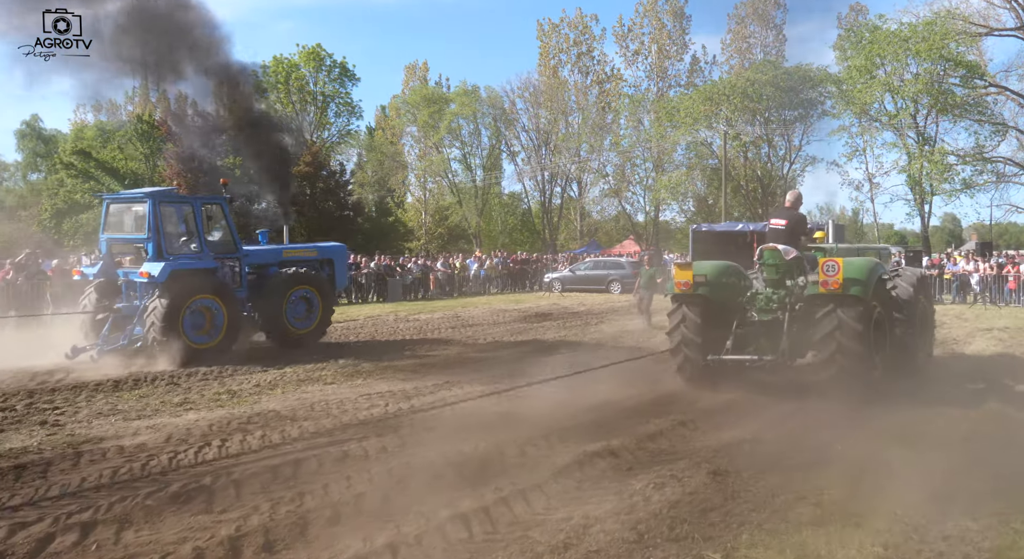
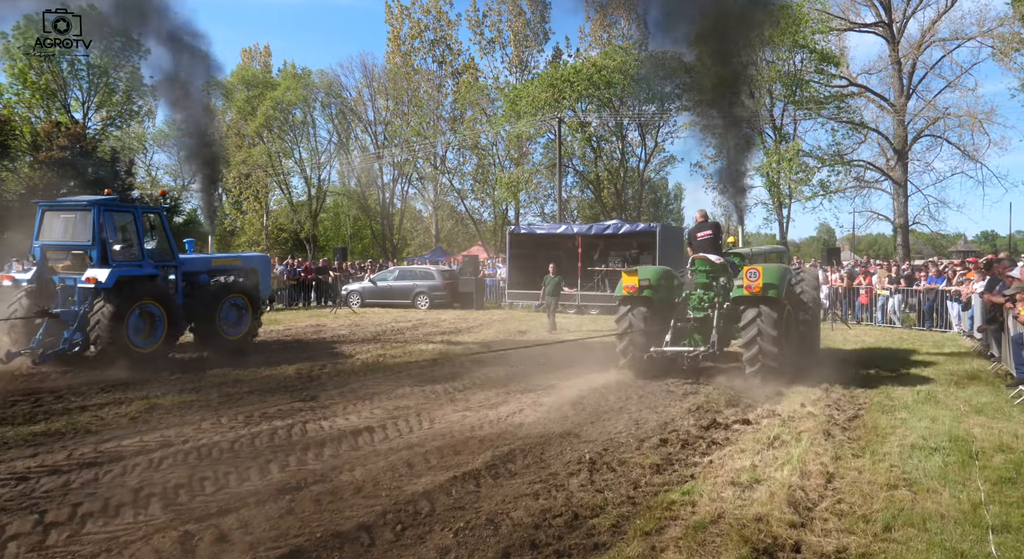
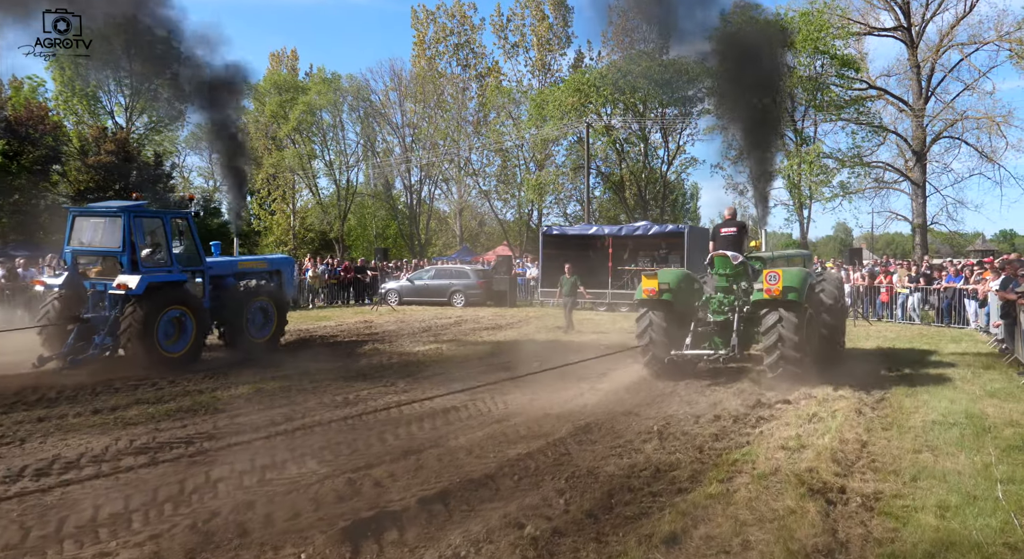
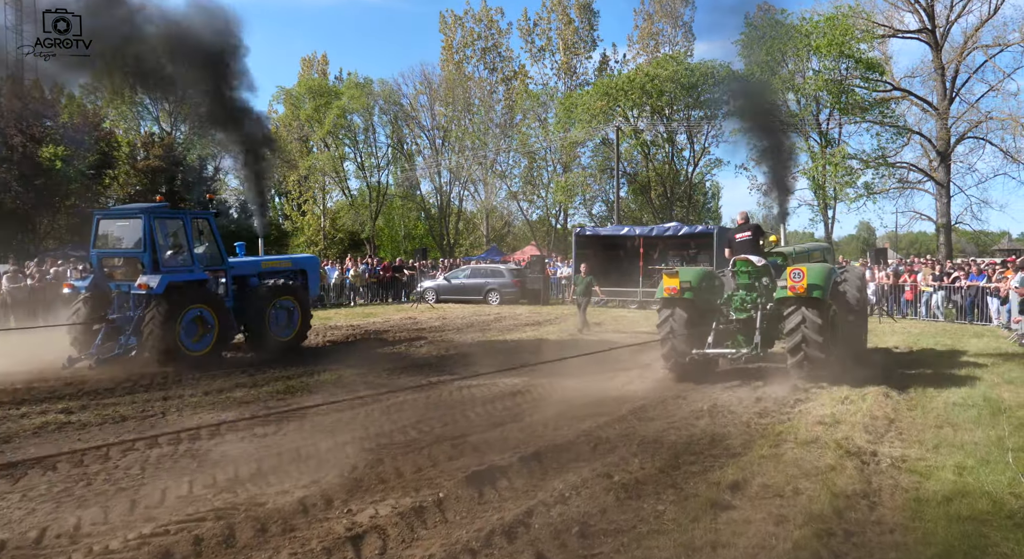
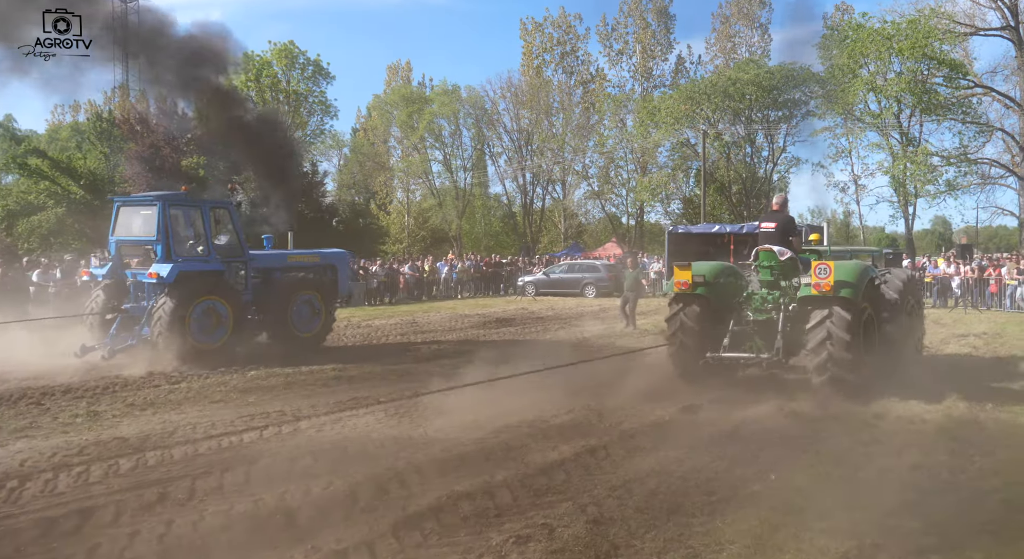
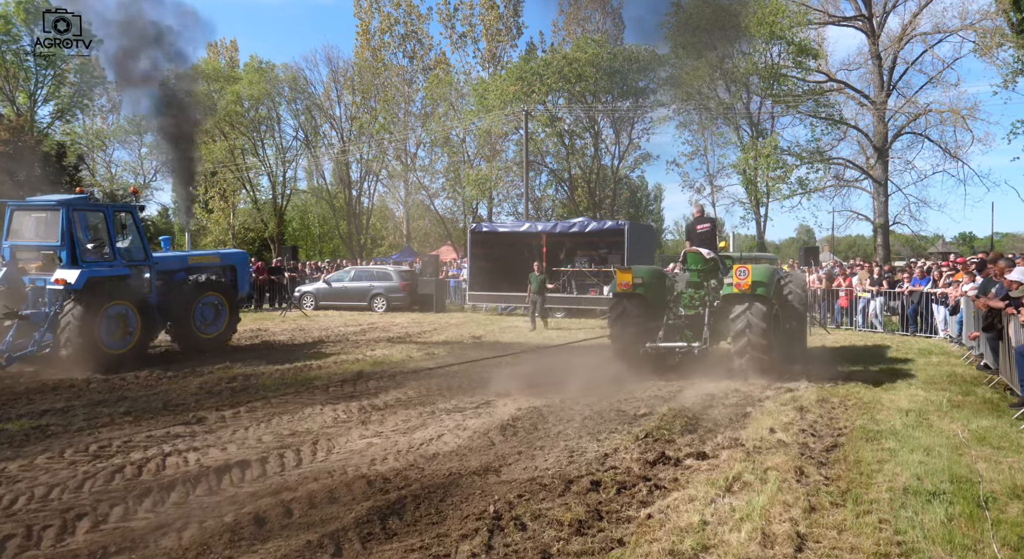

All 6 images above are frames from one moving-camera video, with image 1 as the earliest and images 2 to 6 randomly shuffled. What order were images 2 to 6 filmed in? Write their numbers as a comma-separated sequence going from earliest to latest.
5, 4, 3, 2, 6
